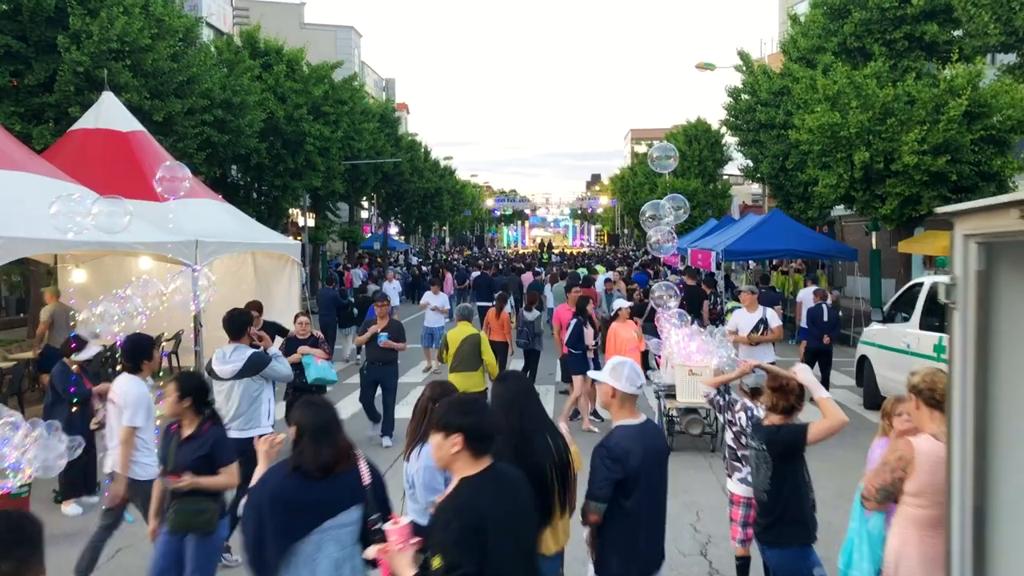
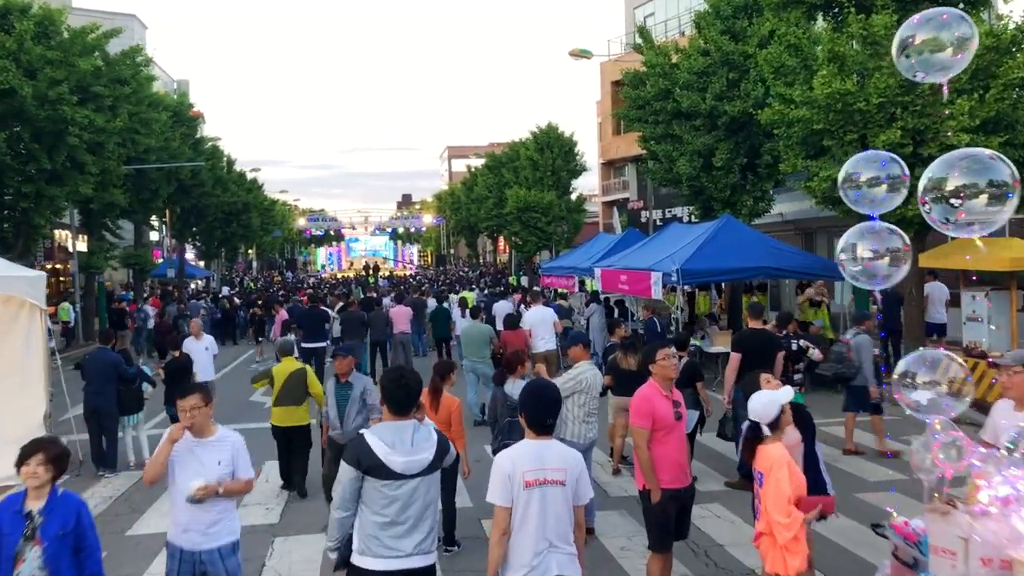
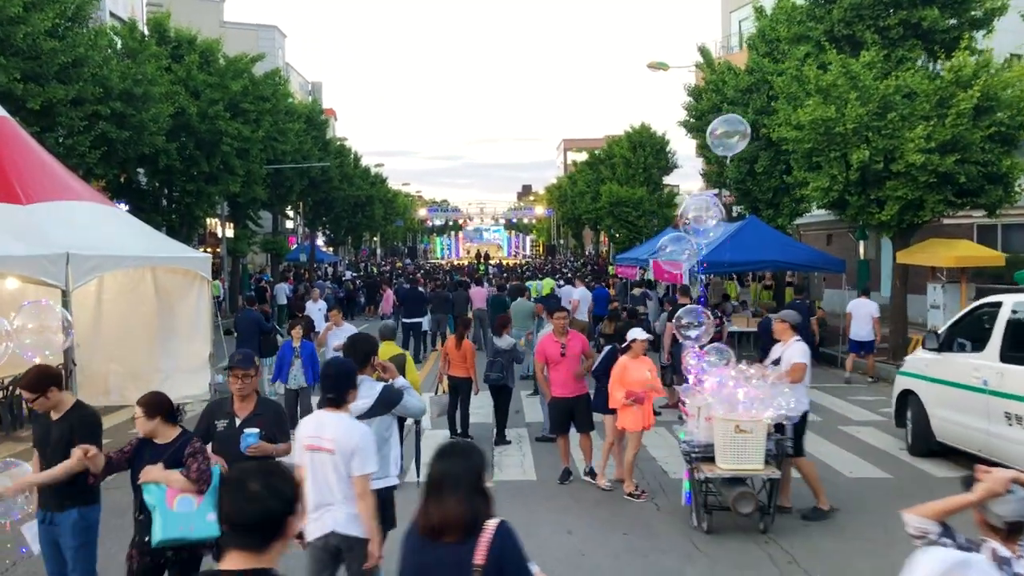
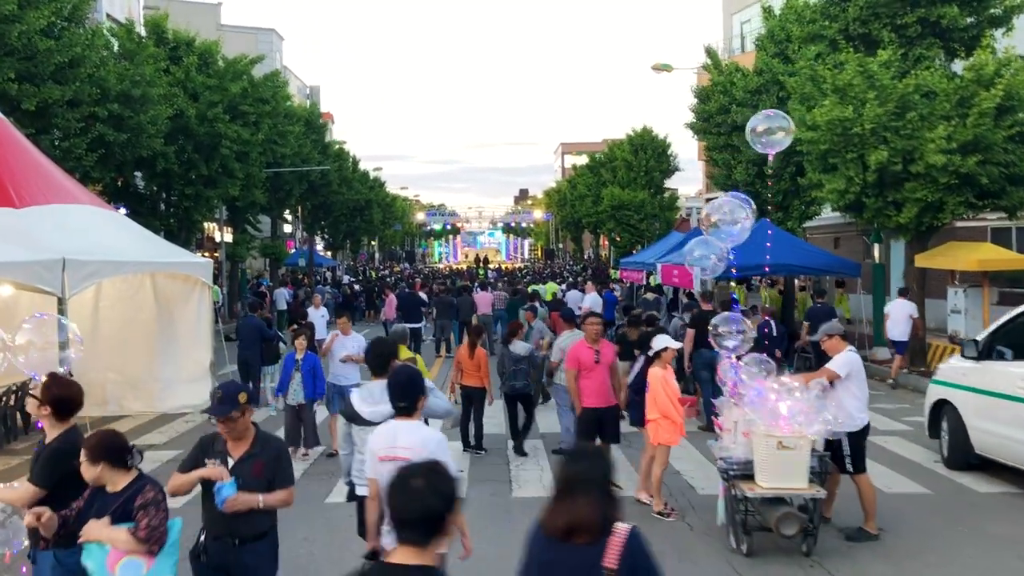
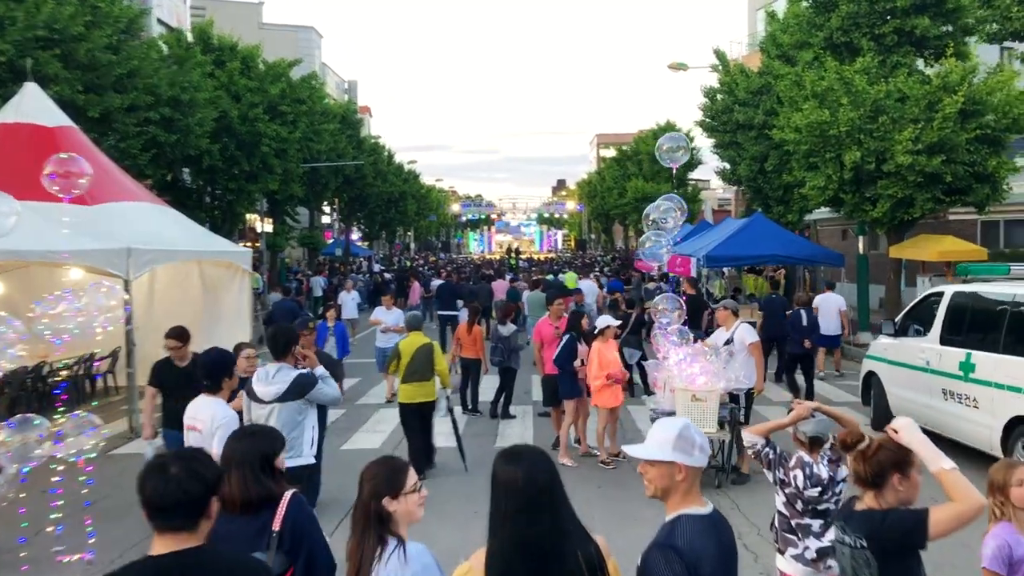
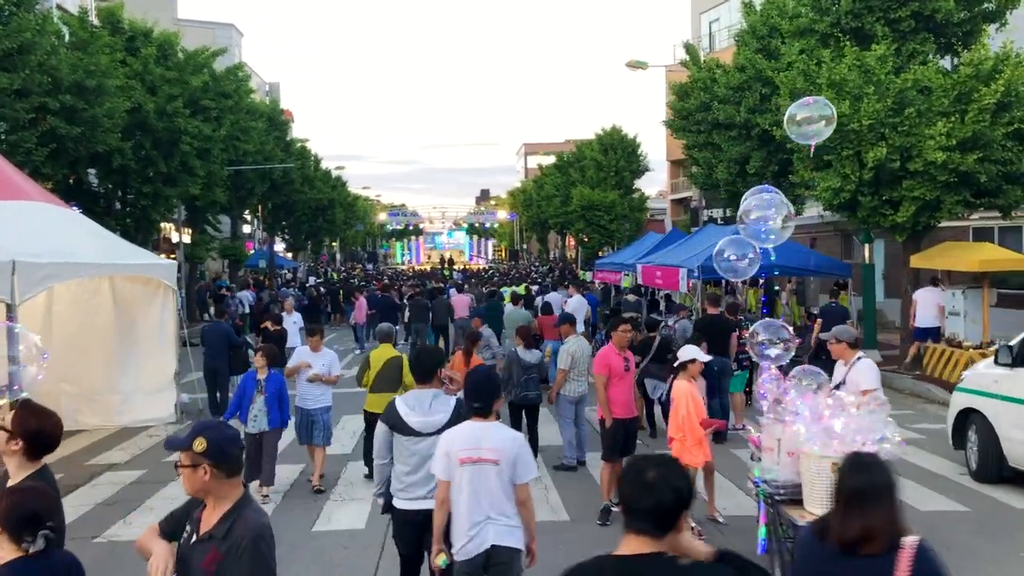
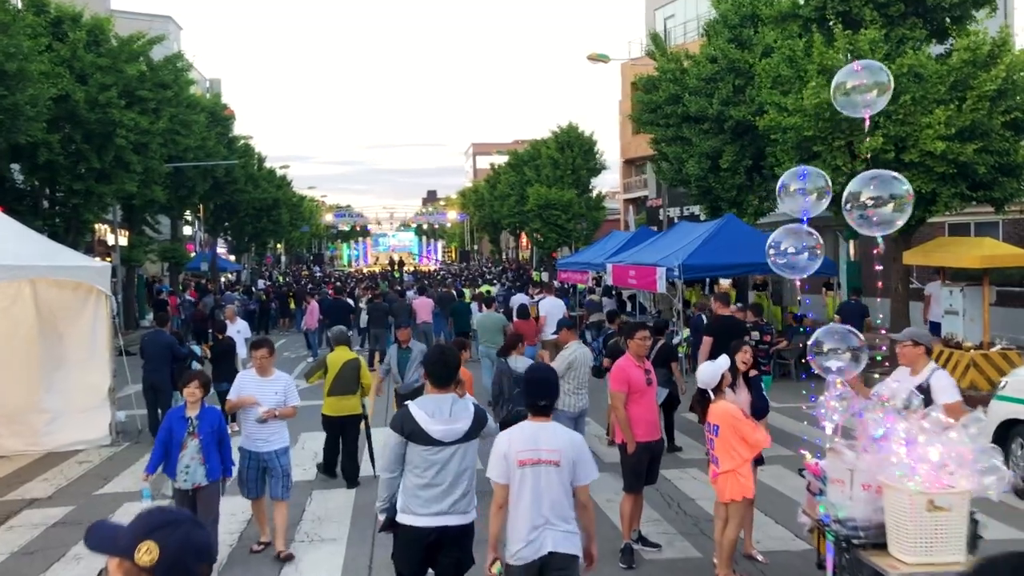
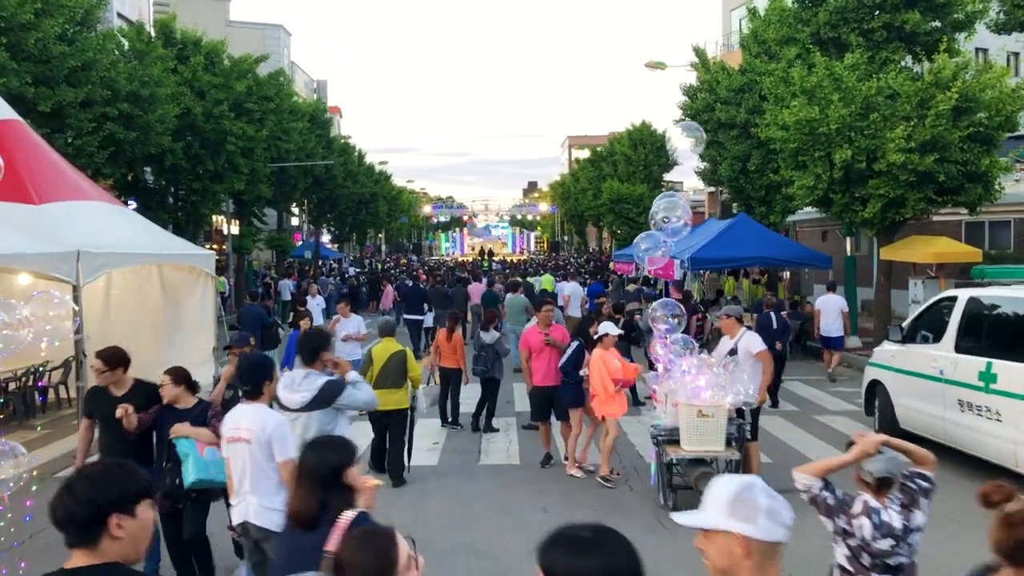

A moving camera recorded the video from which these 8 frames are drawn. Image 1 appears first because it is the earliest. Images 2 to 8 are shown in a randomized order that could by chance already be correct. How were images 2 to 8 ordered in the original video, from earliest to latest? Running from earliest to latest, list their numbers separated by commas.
5, 8, 3, 4, 6, 7, 2
